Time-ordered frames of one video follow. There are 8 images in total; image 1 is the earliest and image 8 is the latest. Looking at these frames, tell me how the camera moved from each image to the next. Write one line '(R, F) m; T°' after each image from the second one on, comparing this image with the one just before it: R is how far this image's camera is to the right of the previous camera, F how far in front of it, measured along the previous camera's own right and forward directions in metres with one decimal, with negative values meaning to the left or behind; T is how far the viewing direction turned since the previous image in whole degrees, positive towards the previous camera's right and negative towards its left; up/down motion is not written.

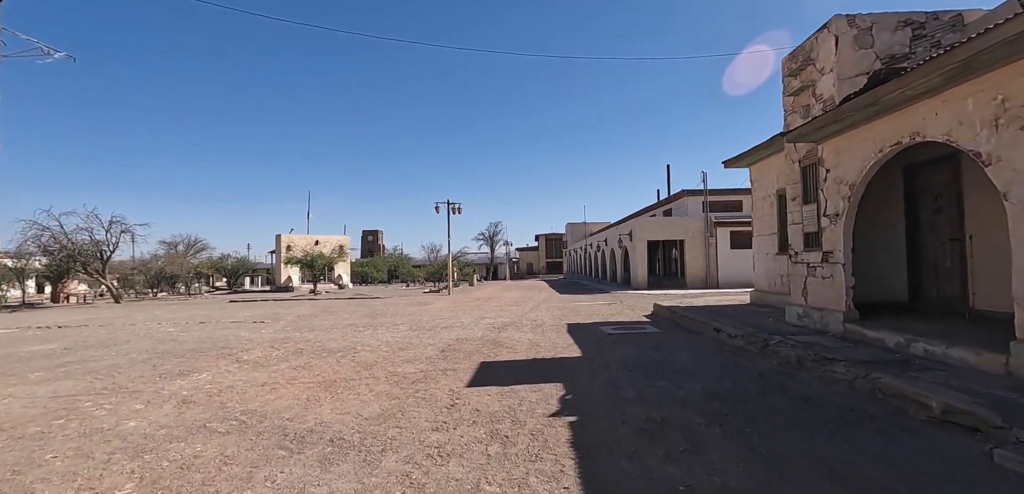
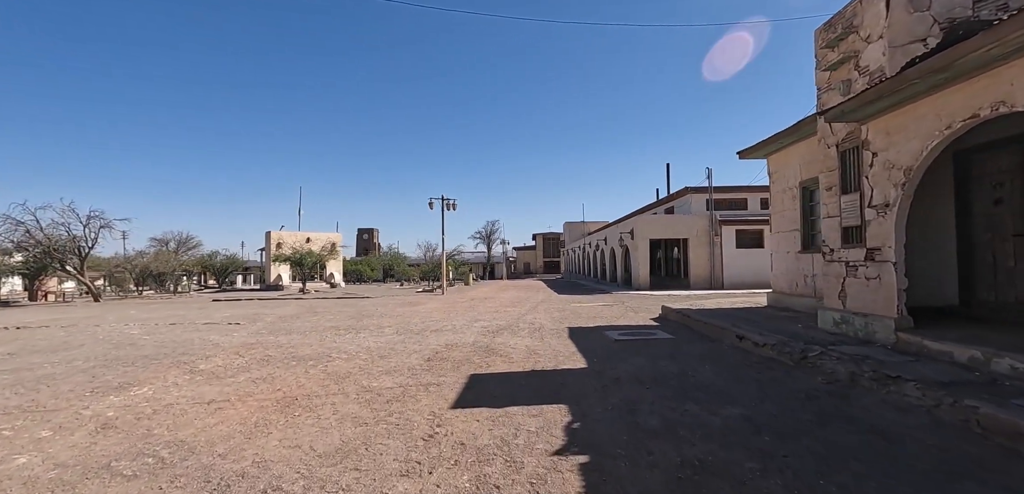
(0.0, +1.0) m; 0°
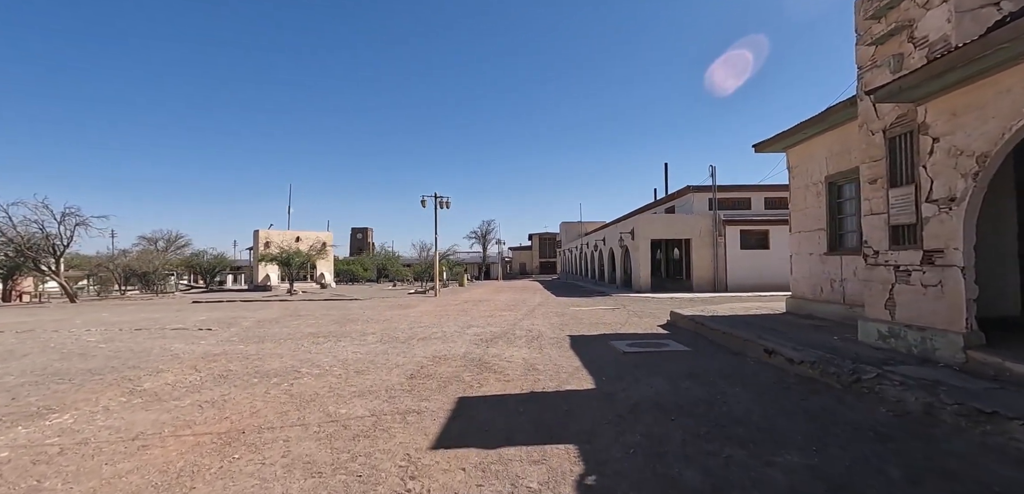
(0.0, +1.0) m; +1°
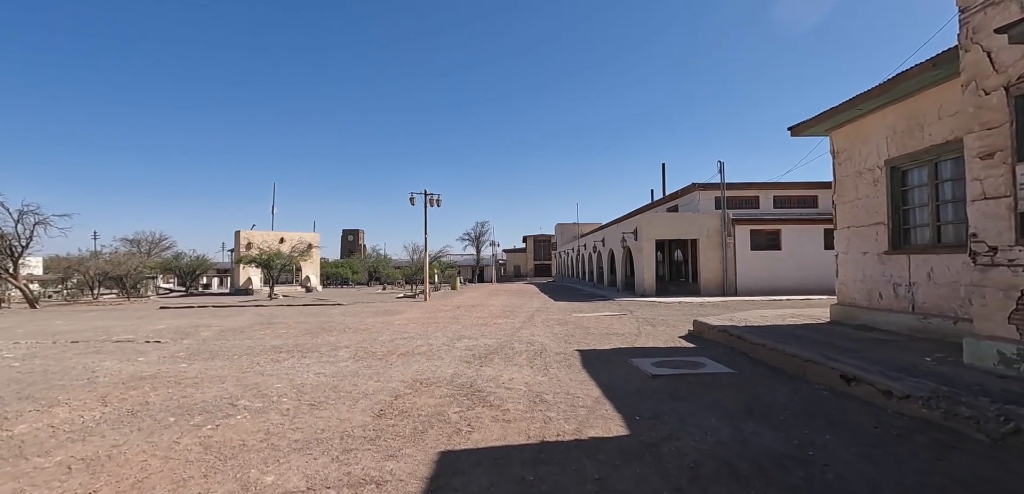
(-0.1, +1.5) m; +1°
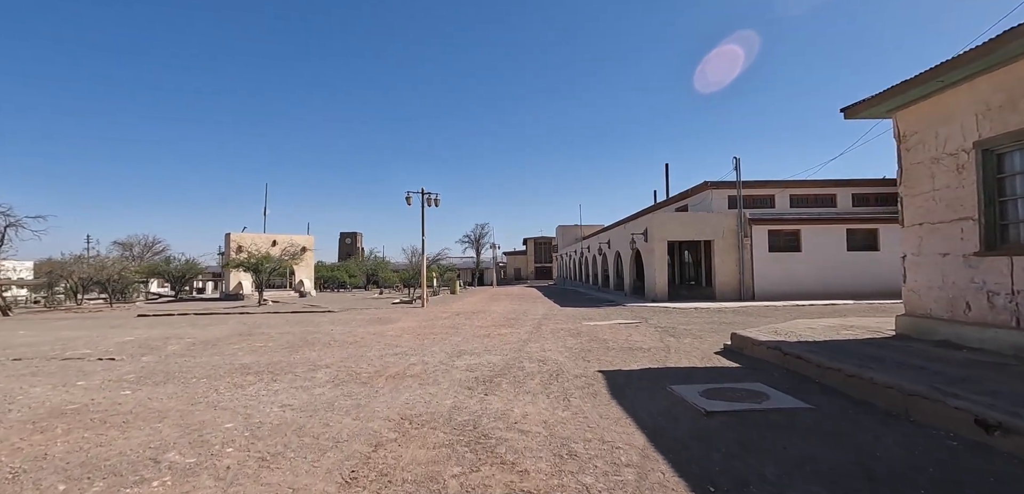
(-0.2, +1.3) m; 0°
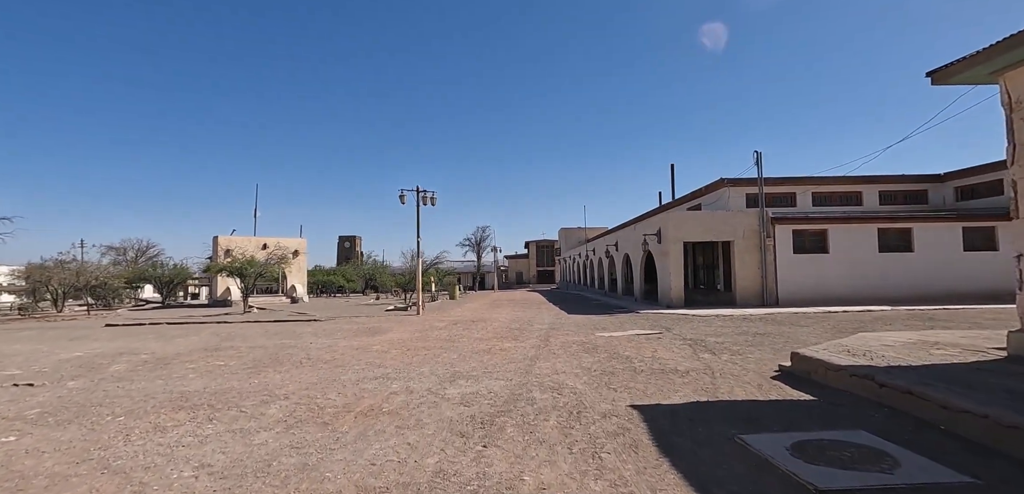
(-0.1, +1.6) m; 0°
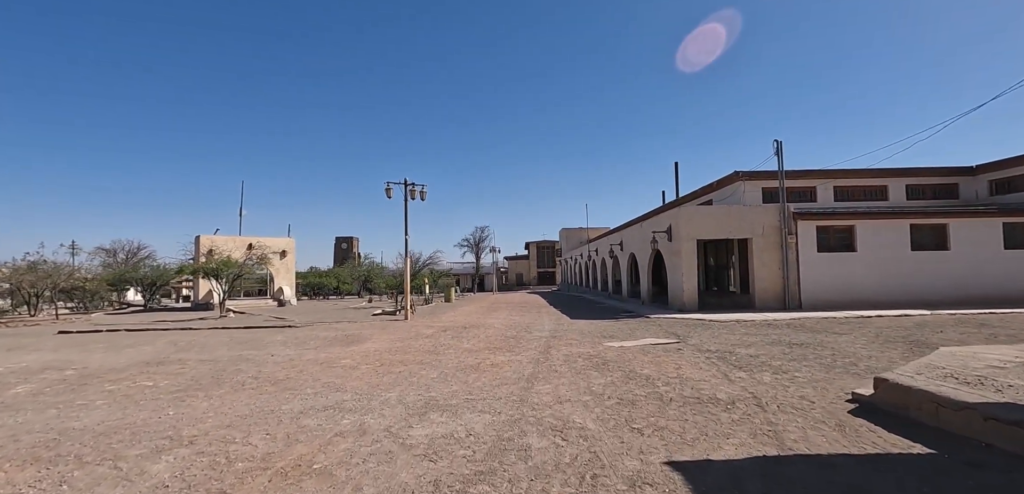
(+0.1, +1.6) m; 0°
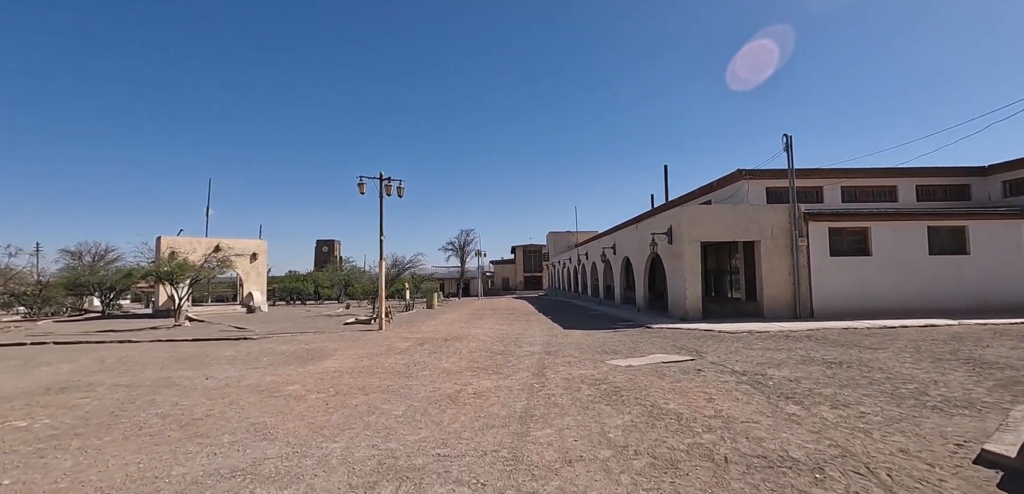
(0.0, +1.6) m; +2°
